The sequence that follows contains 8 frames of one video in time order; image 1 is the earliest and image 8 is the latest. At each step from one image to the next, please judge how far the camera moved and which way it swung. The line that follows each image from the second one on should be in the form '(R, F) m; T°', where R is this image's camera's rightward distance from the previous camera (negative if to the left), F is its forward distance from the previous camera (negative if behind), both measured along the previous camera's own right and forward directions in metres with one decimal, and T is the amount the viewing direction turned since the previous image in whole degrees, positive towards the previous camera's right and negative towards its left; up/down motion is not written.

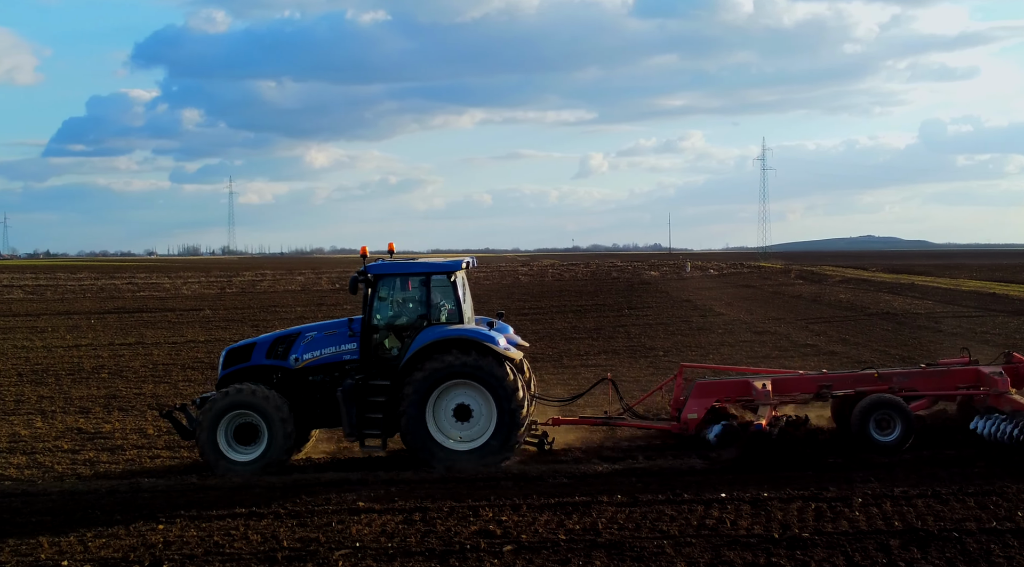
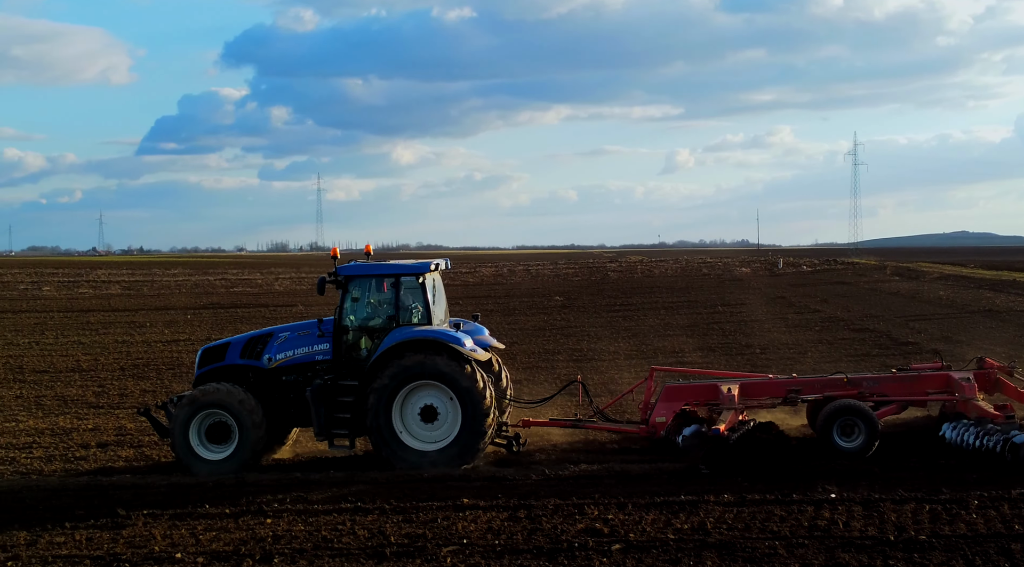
(+0.2, +0.3) m; -4°
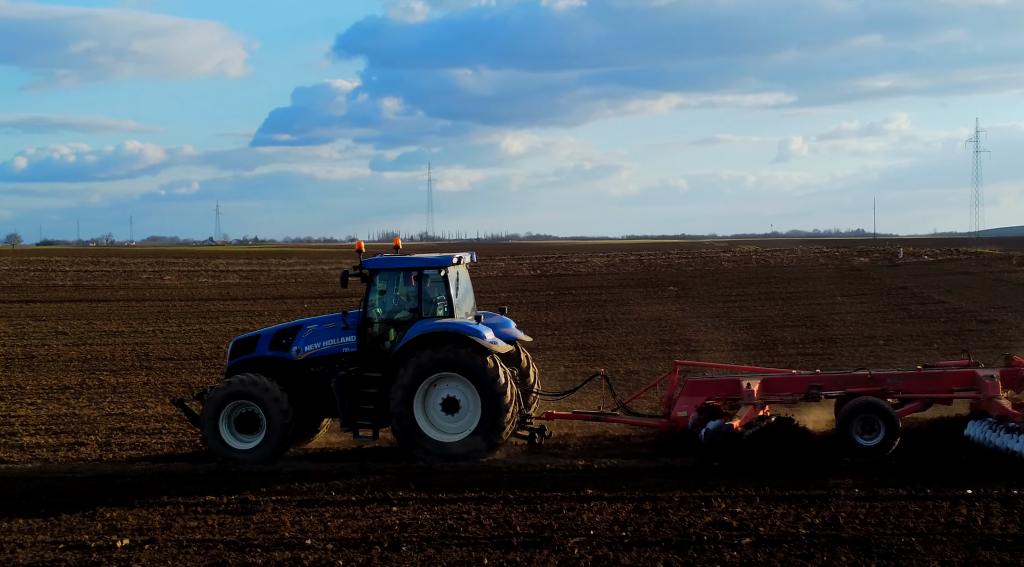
(+0.4, 0.0) m; -5°
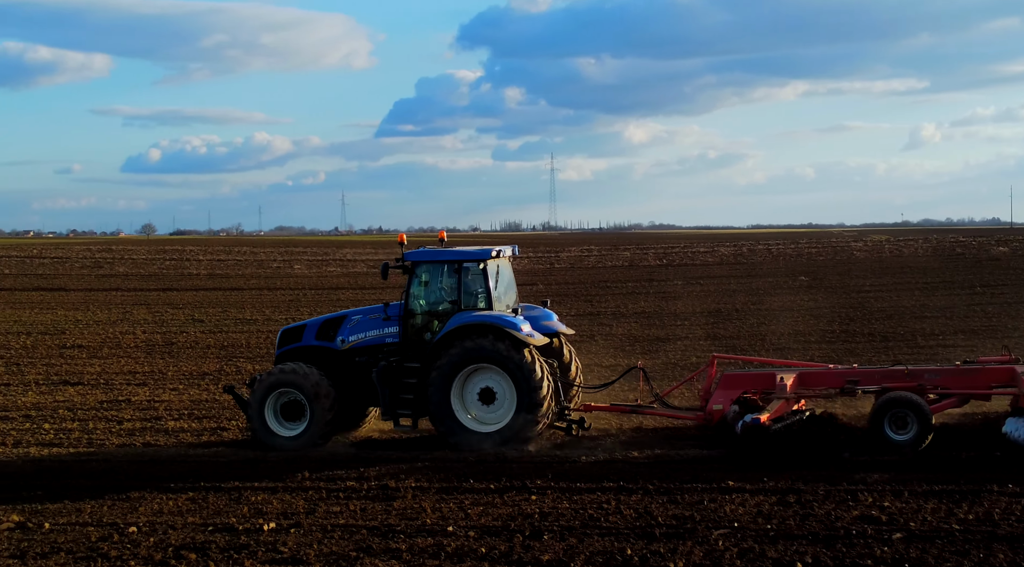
(+0.4, -0.1) m; -5°
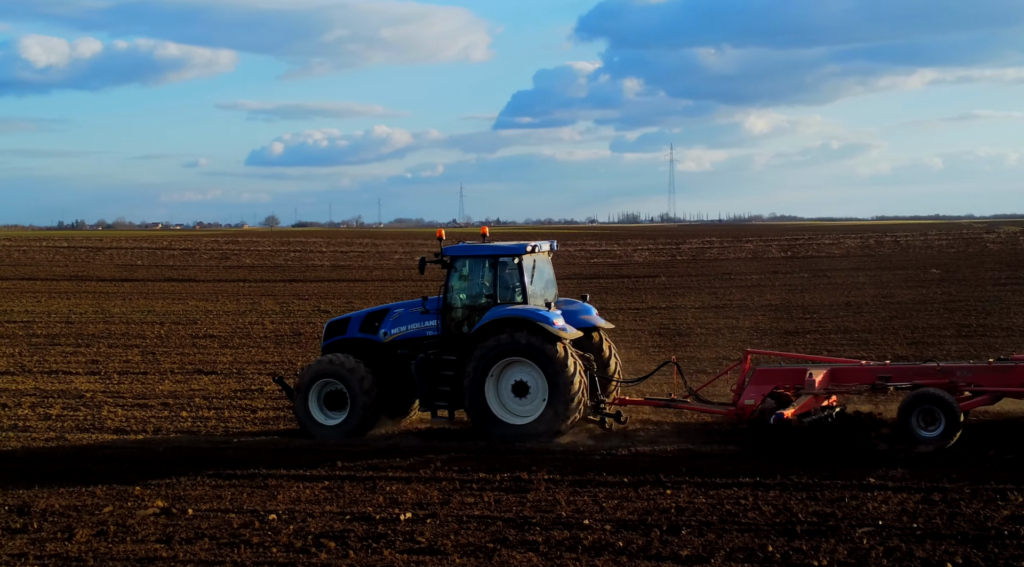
(+0.4, -0.1) m; -5°
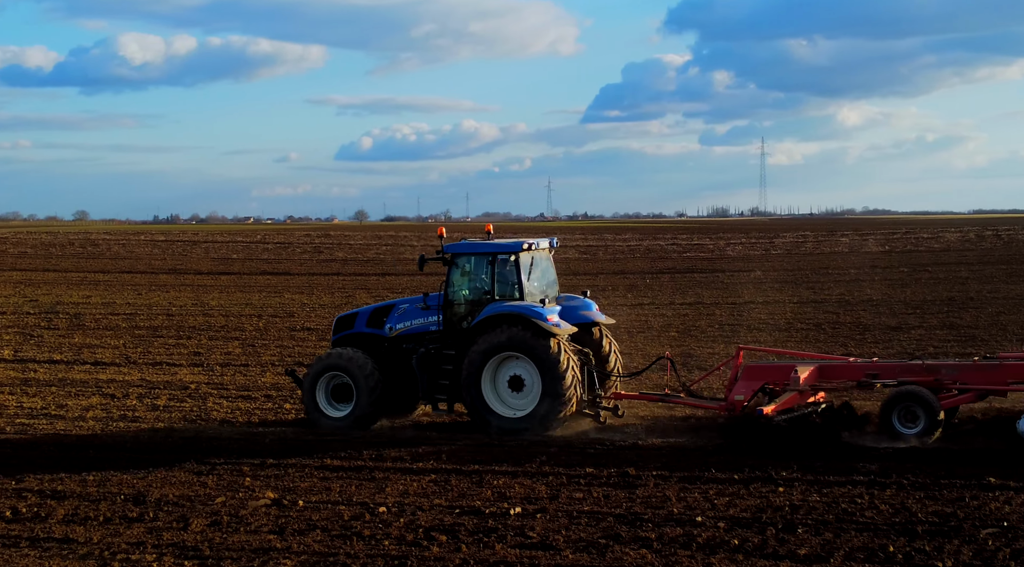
(+0.5, -0.1) m; -4°
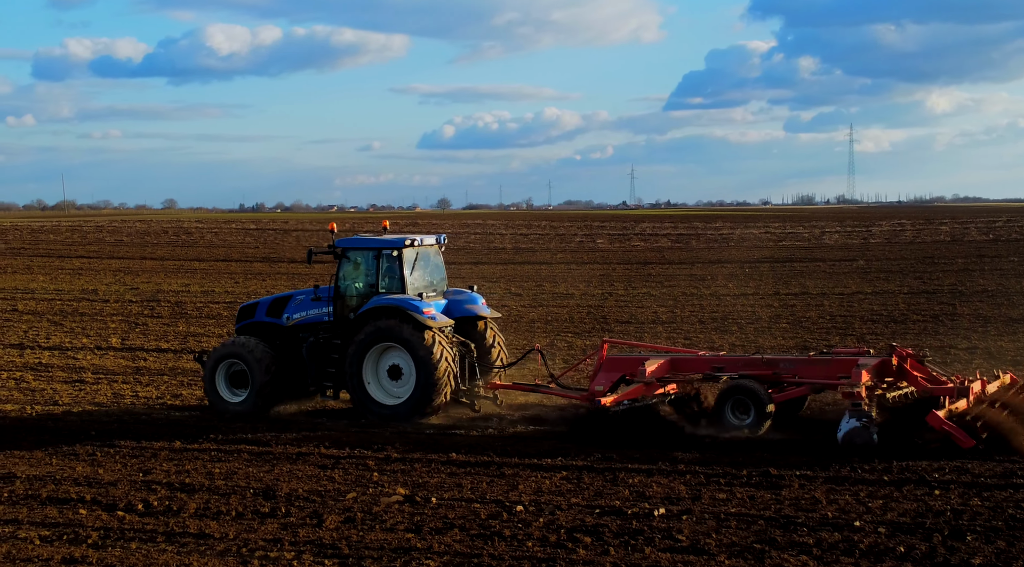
(+1.1, -0.3) m; -4°
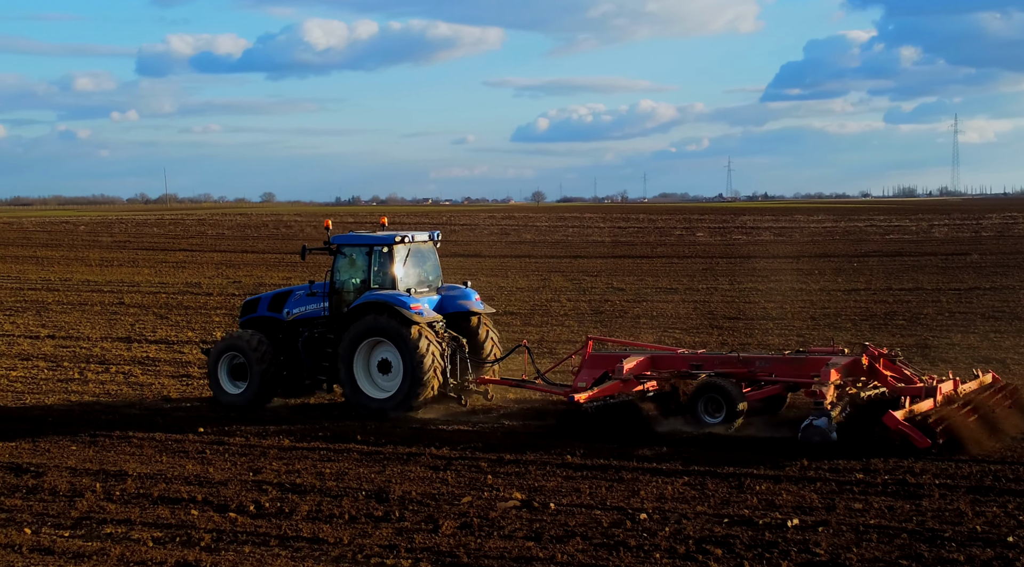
(+0.4, 0.0) m; -4°
